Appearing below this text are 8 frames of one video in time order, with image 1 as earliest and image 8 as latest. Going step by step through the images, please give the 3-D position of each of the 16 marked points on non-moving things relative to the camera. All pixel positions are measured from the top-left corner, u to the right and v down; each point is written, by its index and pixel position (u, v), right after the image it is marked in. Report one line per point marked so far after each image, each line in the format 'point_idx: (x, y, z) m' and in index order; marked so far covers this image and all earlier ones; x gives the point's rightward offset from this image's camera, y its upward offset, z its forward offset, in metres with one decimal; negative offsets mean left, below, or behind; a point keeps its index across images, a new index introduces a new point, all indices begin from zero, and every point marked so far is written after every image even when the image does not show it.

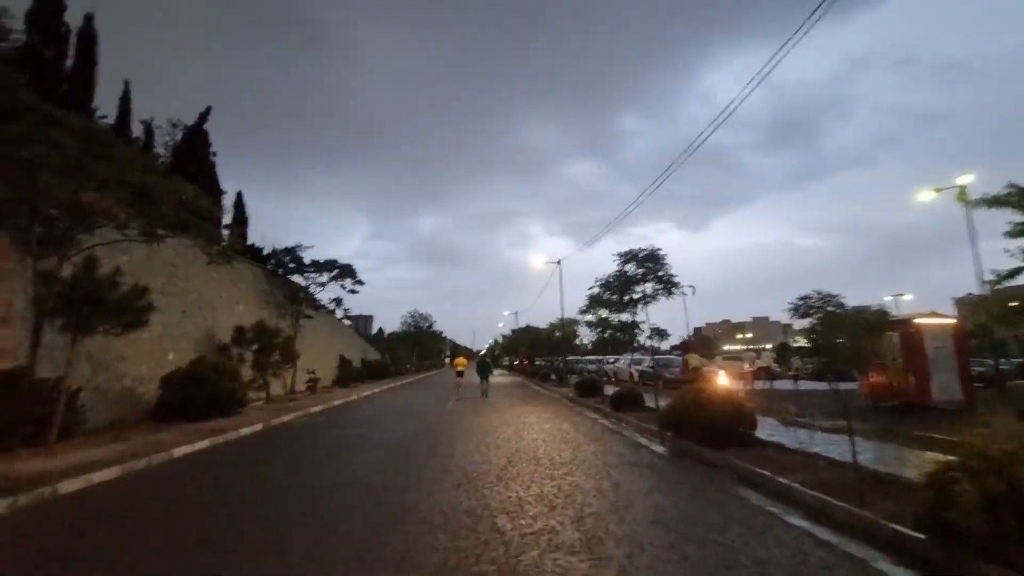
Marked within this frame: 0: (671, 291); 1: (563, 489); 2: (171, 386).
0: (+5.9, -0.1, +18.6) m
1: (+0.9, -3.7, +9.1) m
2: (-13.0, -3.7, +19.0) m
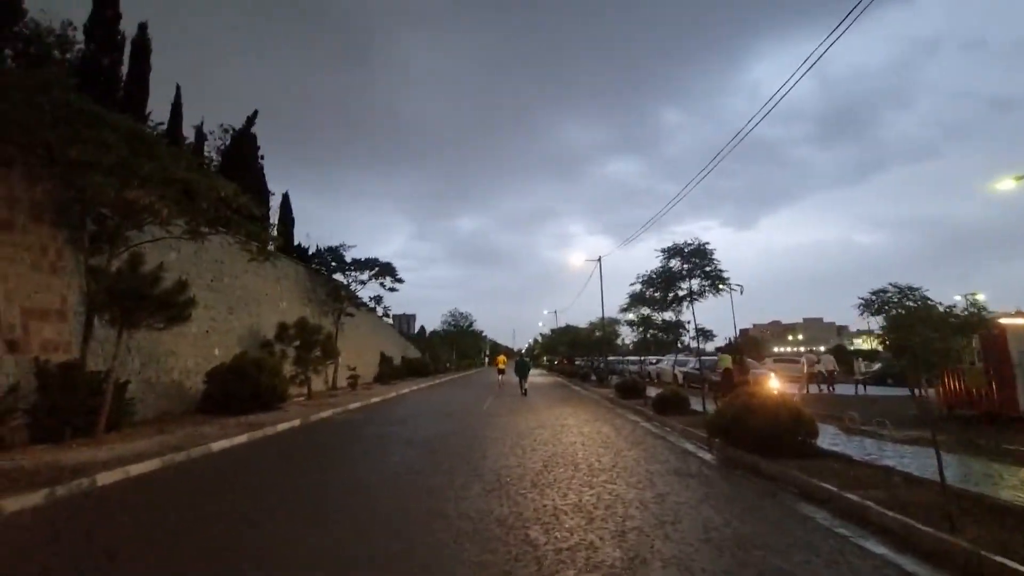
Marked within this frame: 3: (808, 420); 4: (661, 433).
0: (+7.3, 0.0, +17.5) m
1: (+1.5, -3.6, +8.4) m
2: (-11.6, -3.6, +19.4) m
3: (+6.9, -3.1, +11.7) m
4: (+4.7, -4.6, +15.8) m
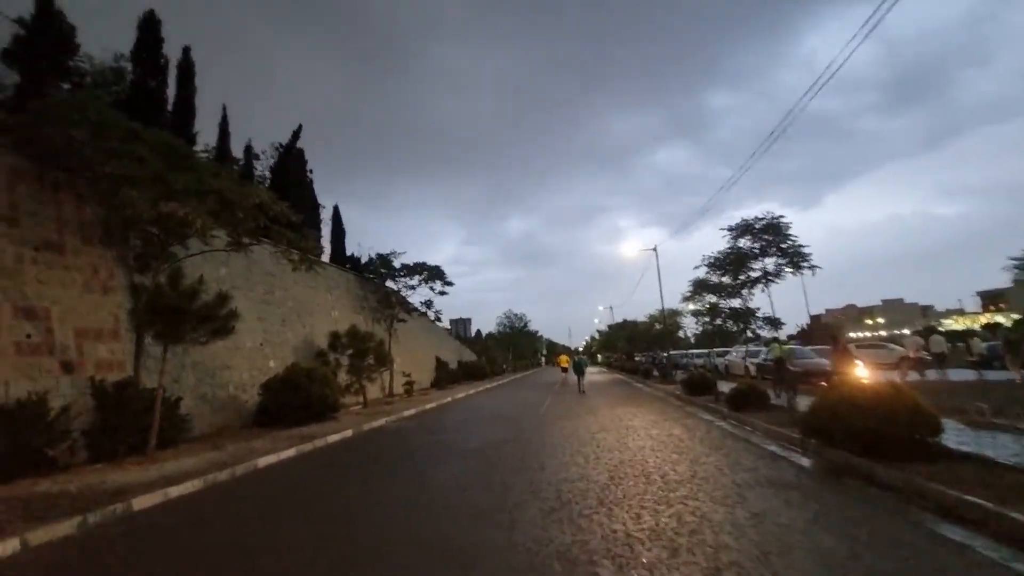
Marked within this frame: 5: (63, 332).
0: (+8.8, +0.7, +15.4) m
1: (+2.4, -3.3, +7.0) m
2: (-9.4, -4.0, +19.3) m
3: (+8.1, -2.4, +9.7) m
4: (+6.4, -4.1, +14.0) m
5: (-12.5, -1.2, +13.9) m
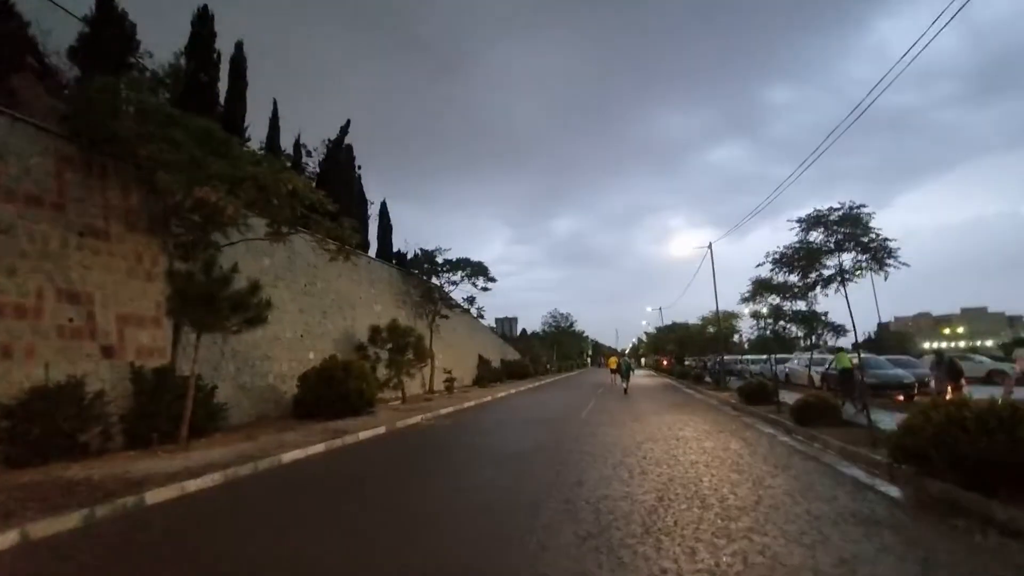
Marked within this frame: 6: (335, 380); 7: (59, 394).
0: (+10.0, +0.6, +13.5) m
1: (+2.7, -3.1, +5.7) m
2: (-7.9, -3.7, +19.1) m
3: (+8.7, -2.4, +7.9) m
4: (+7.4, -4.1, +12.3) m
5: (-11.4, -0.8, +14.0) m
6: (-6.8, -3.6, +19.2) m
7: (-10.5, -2.4, +11.6) m
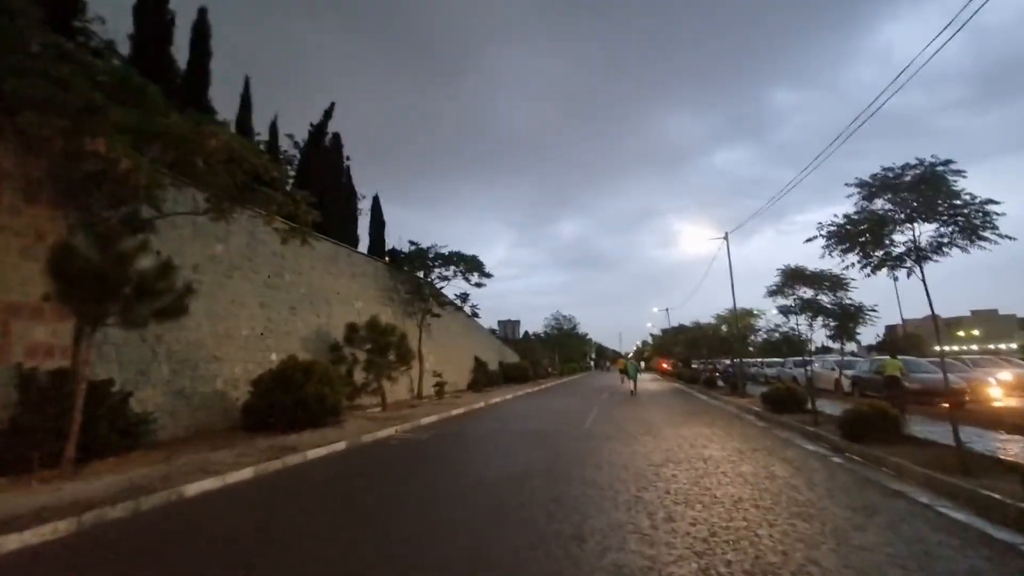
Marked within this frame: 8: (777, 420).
0: (+9.6, +1.1, +10.5) m
1: (+2.3, -2.7, +2.7) m
2: (-8.3, -3.3, +16.2) m
3: (+8.3, -2.0, +4.9) m
4: (+7.0, -3.6, +9.3) m
5: (-11.7, -0.4, +11.1) m
6: (-7.2, -3.2, +16.3) m
7: (-10.9, -2.0, +8.7) m
8: (+10.0, -5.0, +18.9) m
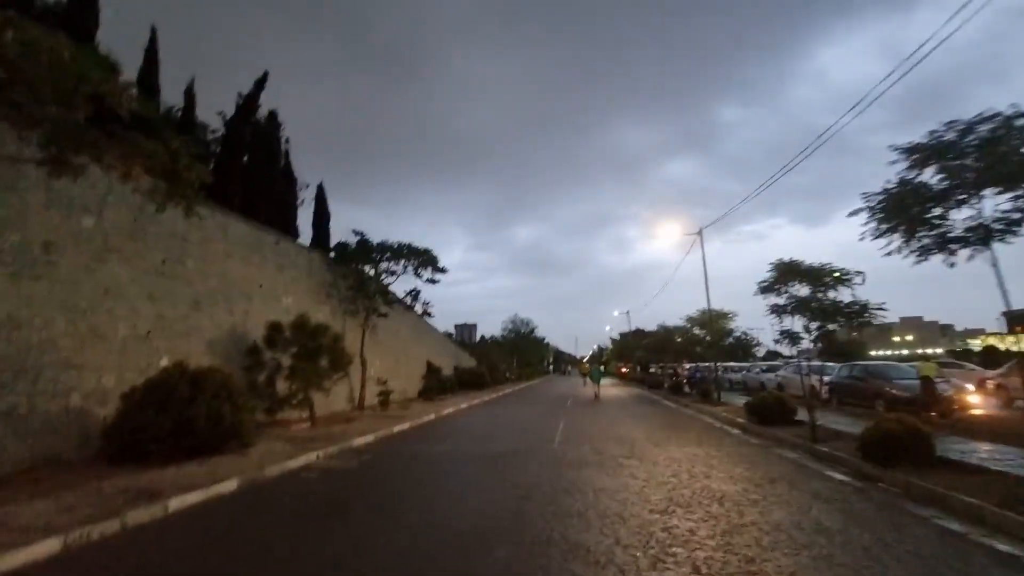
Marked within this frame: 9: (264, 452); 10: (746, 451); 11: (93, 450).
0: (+8.9, +1.3, +8.1) m
1: (+2.3, -2.3, -0.3) m
2: (-9.4, -2.9, +12.2) m
3: (+8.0, -1.7, +2.4) m
4: (+6.3, -3.4, +6.7) m
5: (-12.4, 0.0, +6.9) m
6: (-8.3, -2.8, +12.4) m
7: (-11.4, -1.6, +4.6) m
8: (+8.5, -4.9, +16.5) m
9: (-6.8, -4.5, +13.8) m
10: (+6.6, -4.6, +14.1) m
11: (-10.7, -4.1, +12.8) m
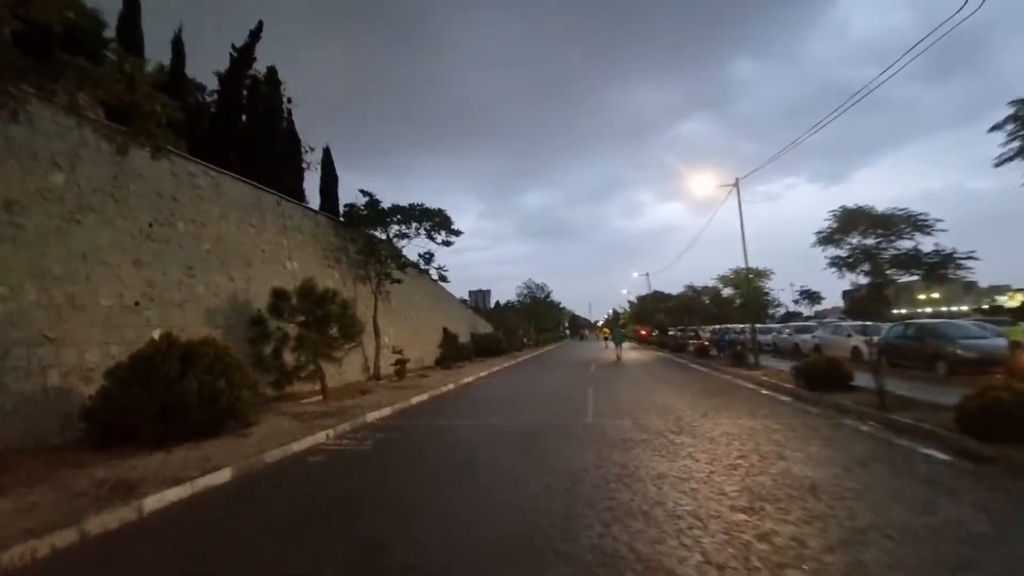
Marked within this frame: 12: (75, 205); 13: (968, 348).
0: (+9.4, +2.1, +6.0) m
1: (+2.6, -2.2, -2.0) m
2: (-8.7, -2.1, +10.8) m
3: (+8.5, -1.3, +0.5) m
4: (+6.9, -2.7, +4.9) m
5: (-11.9, +0.4, +5.4) m
6: (-7.6, -2.0, +11.0) m
7: (-10.9, -1.3, +3.2) m
8: (+9.4, -3.4, +14.8) m
9: (-6.0, -3.5, +12.4) m
10: (+7.3, -3.3, +12.4) m
11: (-9.9, -3.3, +11.5) m
12: (-11.0, +2.0, +12.4) m
13: (+17.6, -2.3, +19.3) m
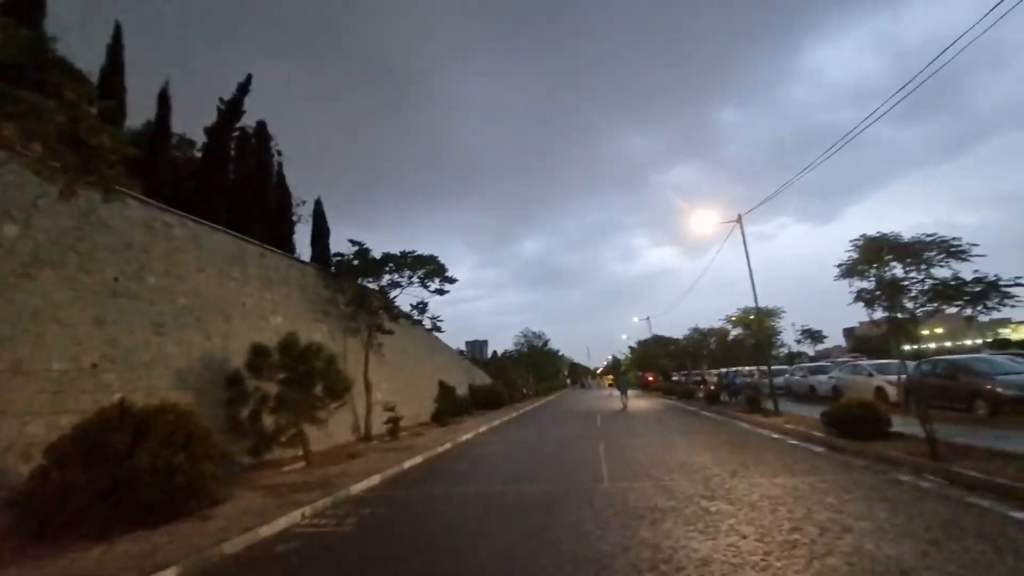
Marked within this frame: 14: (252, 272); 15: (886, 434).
0: (+9.4, +2.0, +5.0) m
1: (+2.8, -1.7, -3.4) m
2: (-8.6, -3.3, +9.3) m
3: (+8.6, -0.9, -0.8) m
4: (+7.0, -2.7, +3.4) m
5: (-11.9, -0.3, +4.0) m
6: (-7.5, -3.1, +9.4) m
7: (-10.8, -1.8, +1.7) m
8: (+9.5, -4.4, +13.2) m
9: (-5.9, -4.7, +10.7) m
10: (+7.5, -4.1, +10.8) m
11: (-9.8, -4.5, +9.8) m
12: (-11.0, +0.6, +11.2) m
13: (+17.6, -3.5, +17.8) m
14: (-10.1, +0.6, +19.3) m
15: (+11.3, -4.3, +15.0) m
